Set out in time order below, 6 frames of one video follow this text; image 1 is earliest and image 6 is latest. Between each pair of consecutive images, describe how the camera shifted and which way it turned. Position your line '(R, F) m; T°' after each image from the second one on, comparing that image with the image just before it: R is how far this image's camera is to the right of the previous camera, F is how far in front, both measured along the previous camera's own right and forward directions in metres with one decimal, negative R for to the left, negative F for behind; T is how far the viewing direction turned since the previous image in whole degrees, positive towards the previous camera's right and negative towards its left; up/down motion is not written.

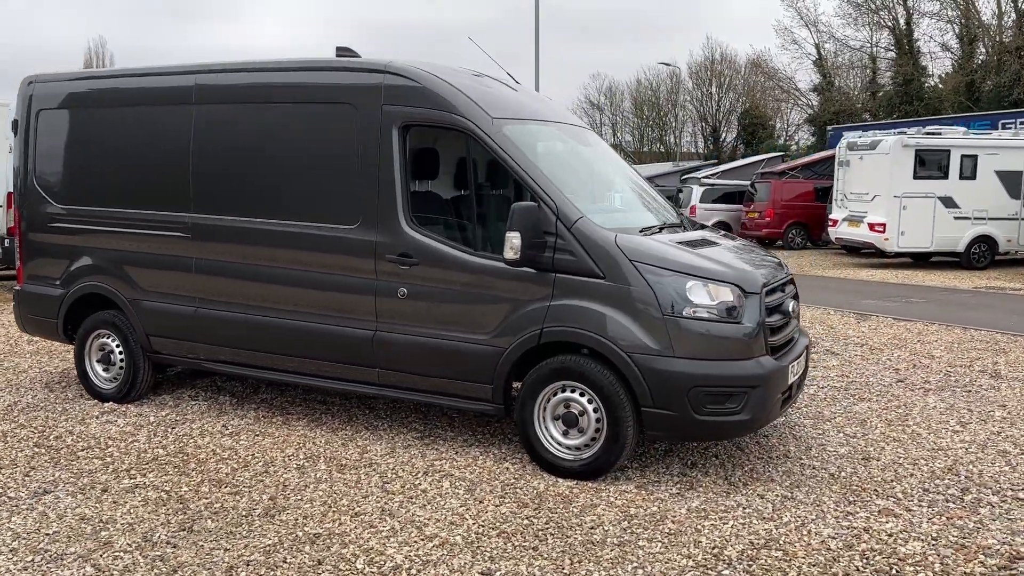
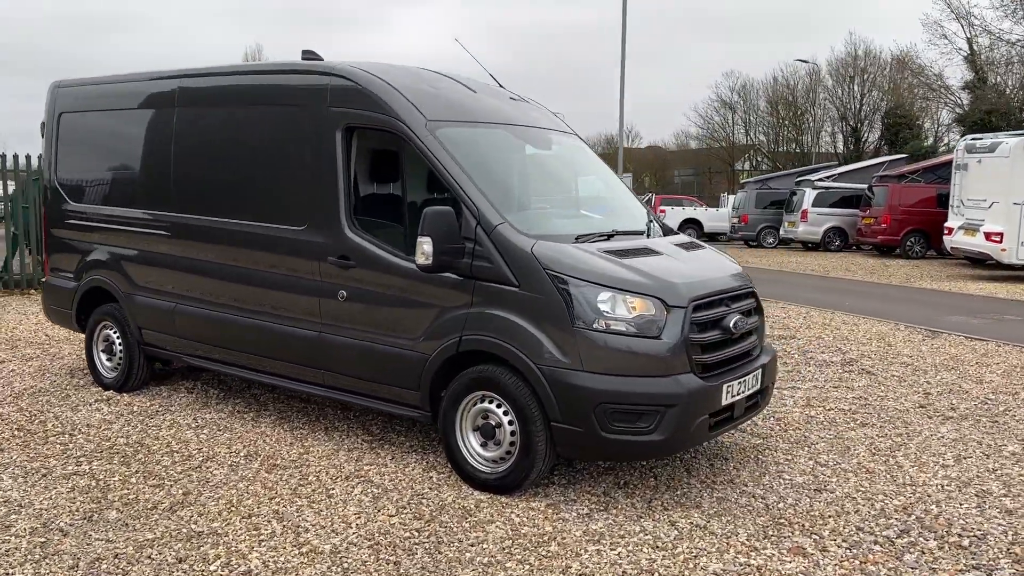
(+1.0, +0.2) m; -9°
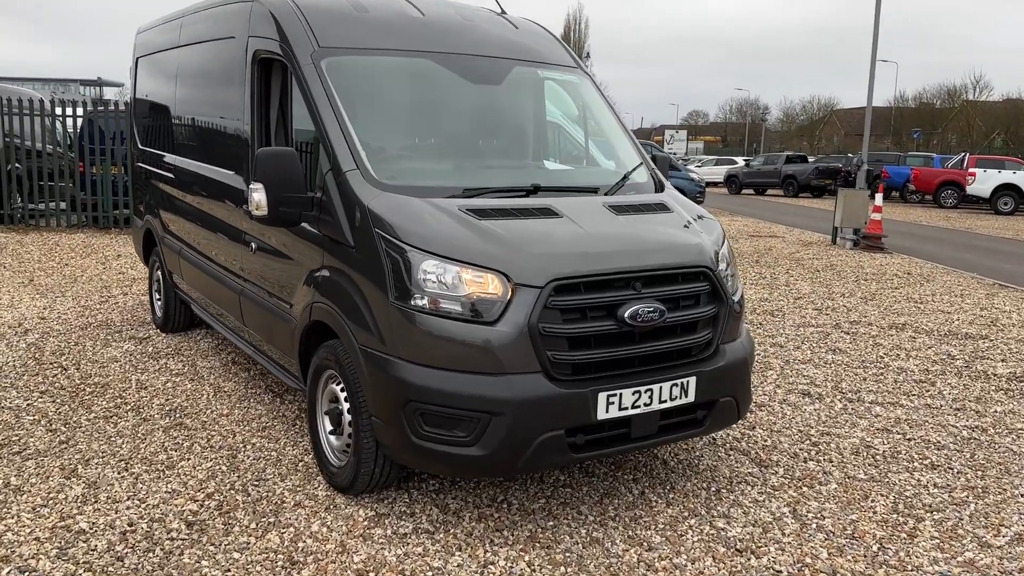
(+1.7, +1.1) m; -21°
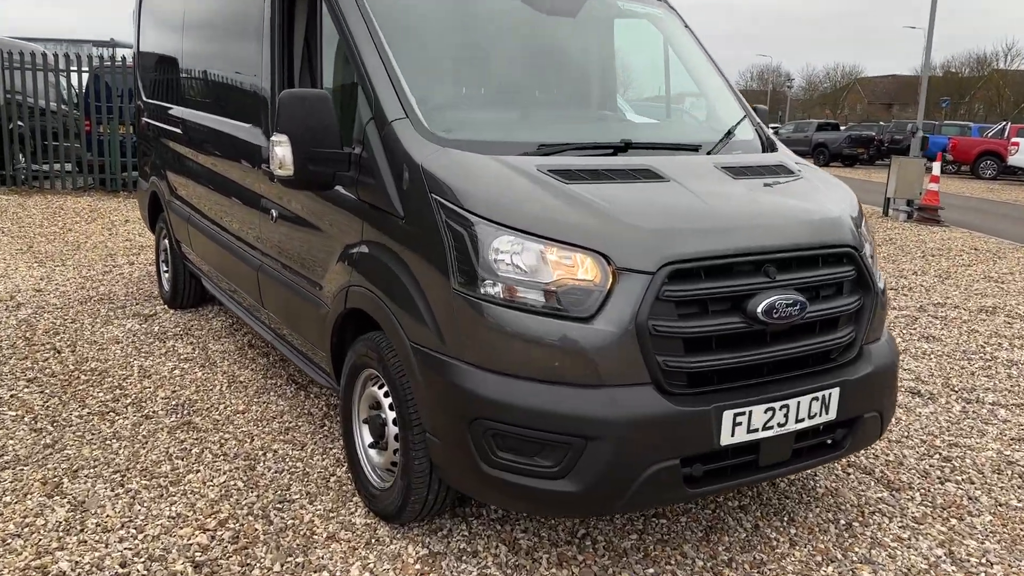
(-0.2, +0.7) m; -1°
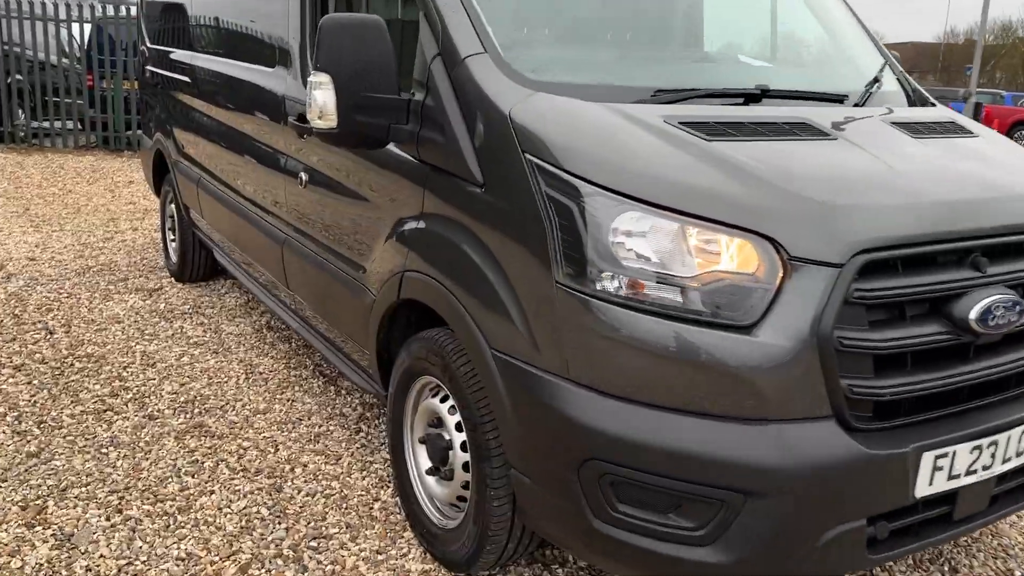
(-0.2, +0.6) m; 0°
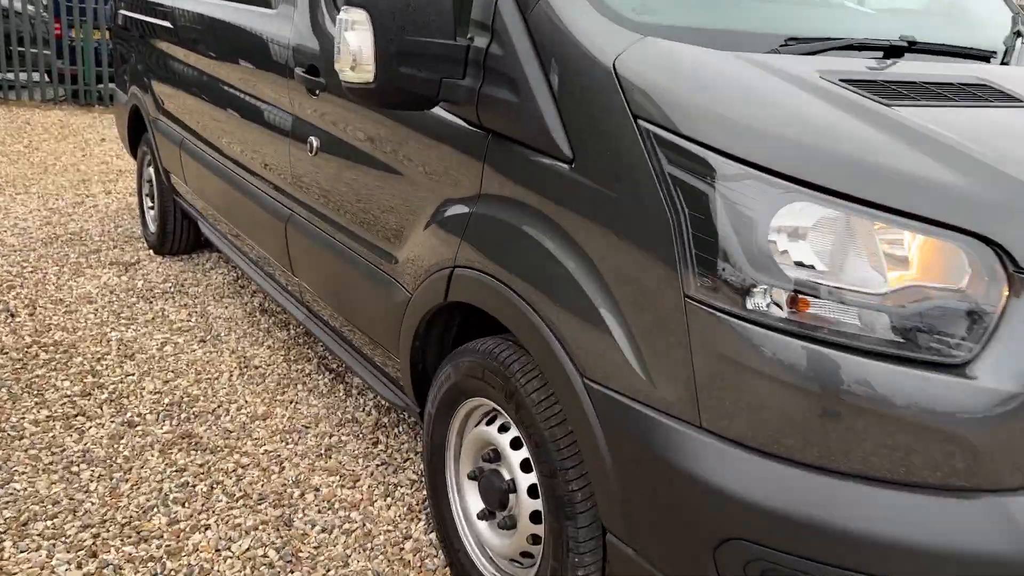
(-0.2, +0.5) m; +1°
